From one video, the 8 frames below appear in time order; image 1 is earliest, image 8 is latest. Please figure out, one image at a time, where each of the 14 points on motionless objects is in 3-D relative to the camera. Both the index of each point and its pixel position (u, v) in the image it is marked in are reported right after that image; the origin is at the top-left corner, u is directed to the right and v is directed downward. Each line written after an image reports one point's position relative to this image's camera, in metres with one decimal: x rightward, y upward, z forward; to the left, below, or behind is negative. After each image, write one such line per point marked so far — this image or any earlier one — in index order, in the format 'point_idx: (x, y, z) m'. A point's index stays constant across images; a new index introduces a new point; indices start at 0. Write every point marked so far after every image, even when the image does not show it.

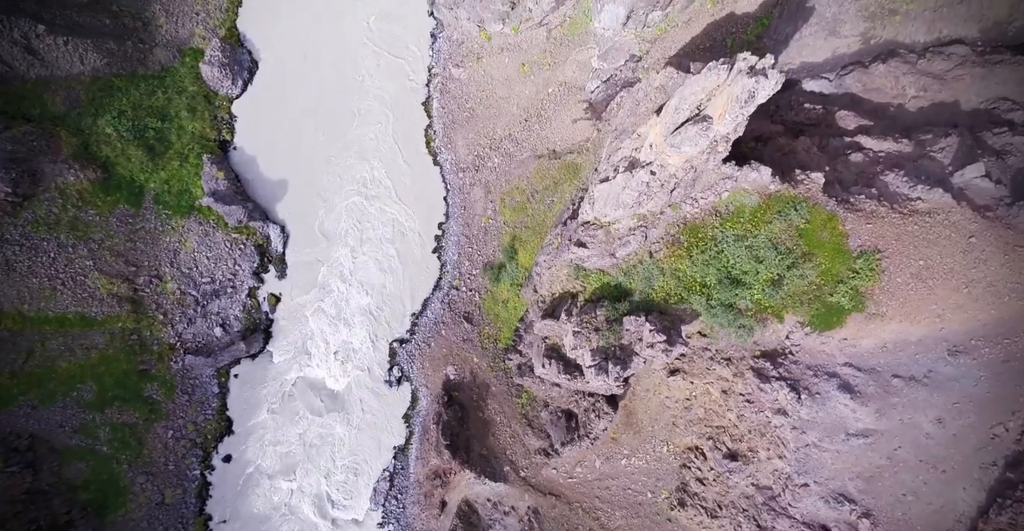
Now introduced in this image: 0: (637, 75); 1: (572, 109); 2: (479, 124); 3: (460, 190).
0: (+3.0, +4.5, +14.7) m
1: (+1.6, +4.0, +16.0) m
2: (-1.0, +3.9, +17.7) m
3: (-1.5, +2.0, +18.3) m
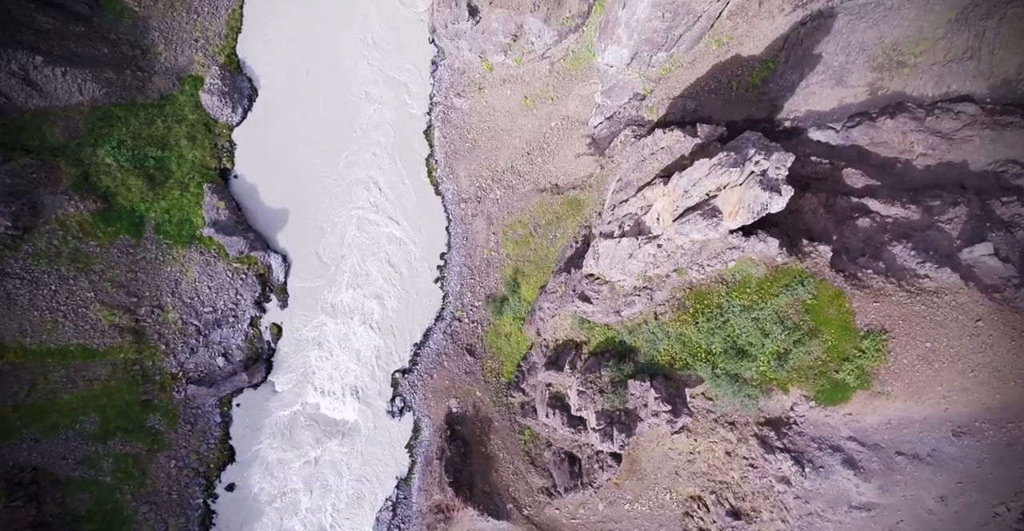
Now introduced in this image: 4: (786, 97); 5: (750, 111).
0: (+3.1, +3.5, +14.6) m
1: (+1.6, +3.1, +15.9) m
2: (-0.9, +3.0, +17.6) m
3: (-1.5, +1.2, +18.3) m
4: (+5.6, +3.4, +12.6) m
5: (+5.1, +3.3, +13.1) m
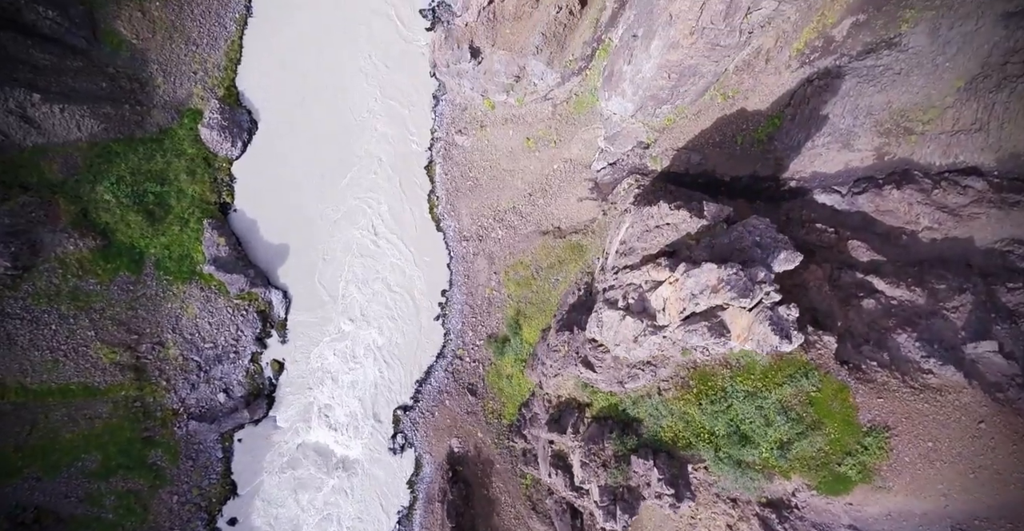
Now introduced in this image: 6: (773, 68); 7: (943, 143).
0: (+3.1, +2.4, +14.5) m
1: (+1.7, +2.0, +15.8) m
2: (-0.8, +1.9, +17.5) m
3: (-1.4, +0.1, +18.2) m
4: (+5.7, +2.2, +12.5) m
5: (+5.1, +2.1, +13.0) m
6: (+5.3, +4.1, +12.6) m
7: (+7.6, +2.2, +11.0) m
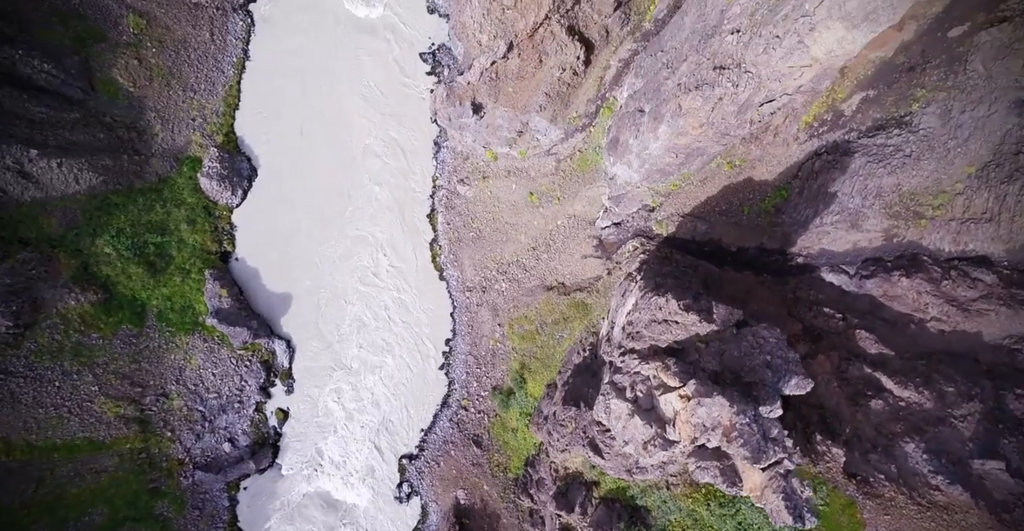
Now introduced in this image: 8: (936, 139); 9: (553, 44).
0: (+3.2, +0.9, +14.4) m
1: (+1.8, +0.5, +15.7) m
2: (-0.7, +0.5, +17.4) m
3: (-1.3, -1.3, +18.2) m
4: (+5.8, +0.7, +12.4) m
5: (+5.2, +0.6, +12.9) m
6: (+5.4, +2.5, +12.5) m
7: (+7.7, +0.6, +10.9) m
8: (+7.4, +2.2, +10.8) m
9: (+0.9, +4.9, +13.8) m
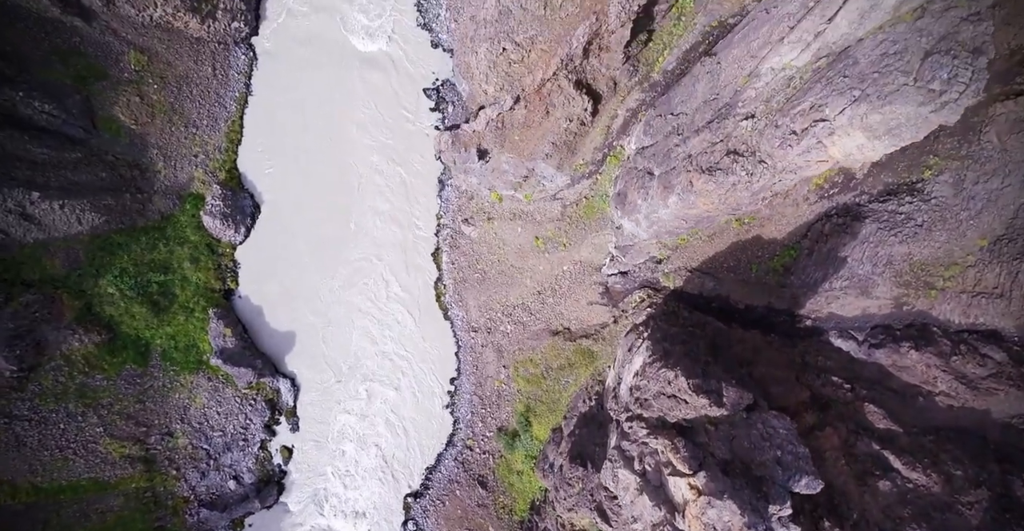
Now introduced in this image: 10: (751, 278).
0: (+3.4, -0.3, +14.3) m
1: (+1.9, -0.6, +15.6) m
2: (-0.6, -0.6, +17.3) m
3: (-1.2, -2.4, +18.1) m
4: (+5.9, -0.6, +12.4) m
5: (+5.4, -0.7, +12.9) m
6: (+5.6, +1.3, +12.4) m
7: (+7.9, -0.7, +10.8) m
8: (+7.6, +1.0, +10.7) m
9: (+1.1, +3.7, +13.7) m
10: (+5.0, -0.3, +13.1) m
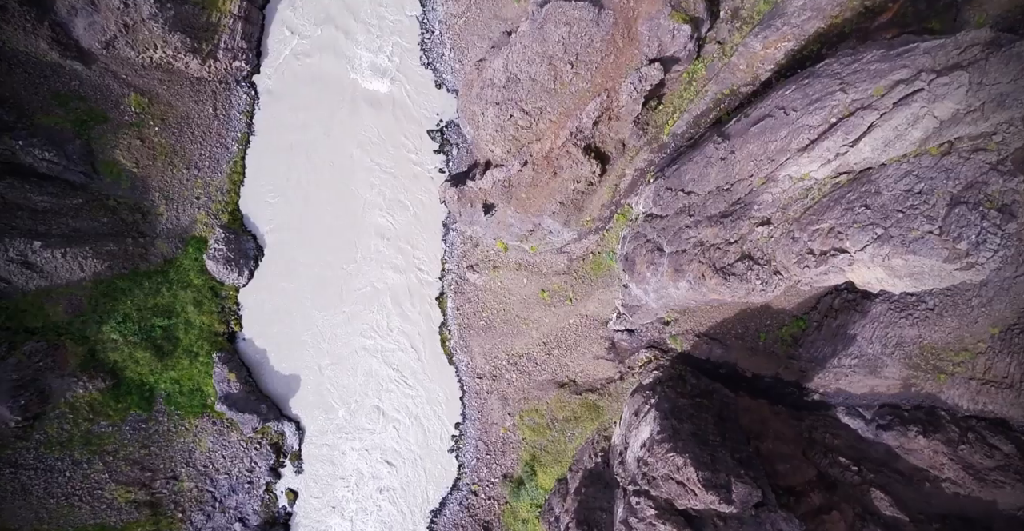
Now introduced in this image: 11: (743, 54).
0: (+3.5, -1.7, +14.3) m
1: (+2.1, -2.0, +15.6) m
2: (-0.5, -1.9, +17.3) m
3: (-1.0, -3.7, +18.1) m
4: (+6.1, -2.1, +12.4) m
5: (+5.5, -2.1, +12.9) m
6: (+5.7, -0.2, +12.3) m
7: (+8.1, -2.2, +10.8) m
8: (+7.7, -0.6, +10.7) m
9: (+1.2, +2.3, +13.5) m
10: (+5.2, -1.7, +13.1) m
11: (+4.4, +4.1, +11.8) m
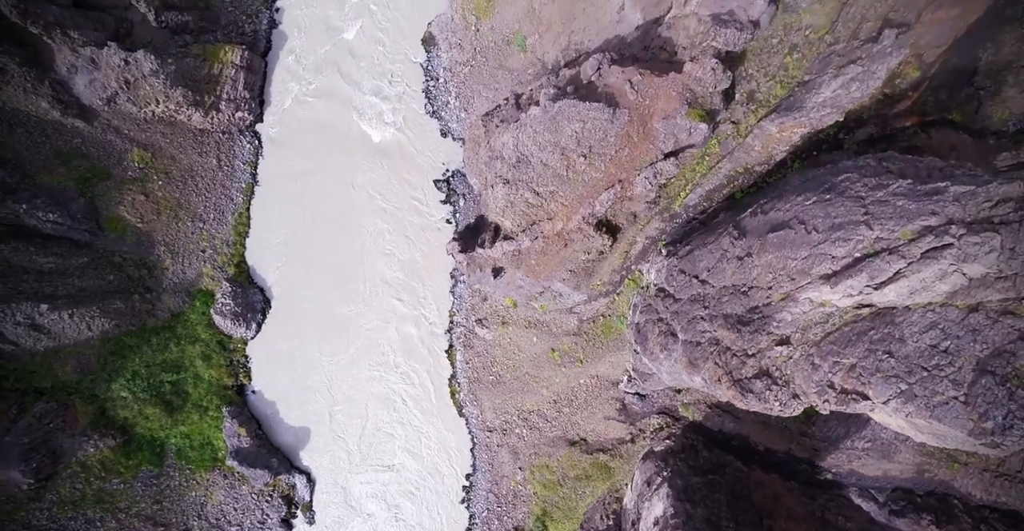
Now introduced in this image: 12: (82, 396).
0: (+3.8, -3.3, +14.3) m
1: (+2.3, -3.5, +15.6) m
2: (-0.2, -3.4, +17.3) m
3: (-0.8, -5.1, +18.2) m
4: (+6.3, -3.6, +12.4) m
5: (+5.8, -3.7, +12.9) m
6: (+6.0, -1.8, +12.3) m
7: (+8.3, -3.8, +10.9) m
8: (+8.0, -2.2, +10.7) m
9: (+1.5, +0.7, +13.4) m
10: (+5.5, -3.3, +13.1) m
11: (+4.6, +2.5, +11.7) m
12: (-11.4, -3.6, +16.5) m
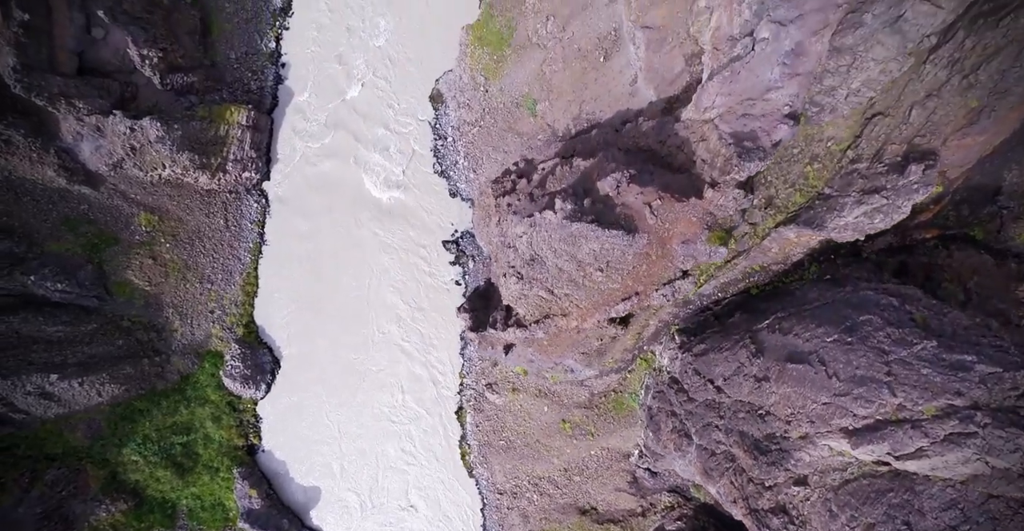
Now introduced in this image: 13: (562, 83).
0: (+4.1, -5.1, +14.4) m
1: (+2.6, -5.4, +15.7) m
2: (+0.1, -5.2, +17.4) m
3: (-0.5, -6.9, +18.3) m
4: (+6.6, -5.6, +12.5) m
5: (+6.1, -5.6, +13.0) m
6: (+6.3, -3.7, +12.3) m
7: (+8.6, -5.8, +11.0) m
8: (+8.3, -4.2, +10.7) m
9: (+1.7, -1.2, +13.4) m
10: (+5.7, -5.2, +13.1) m
11: (+4.9, +0.5, +11.6) m
12: (-11.2, -5.4, +16.5) m
13: (+1.2, +4.5, +15.3) m
